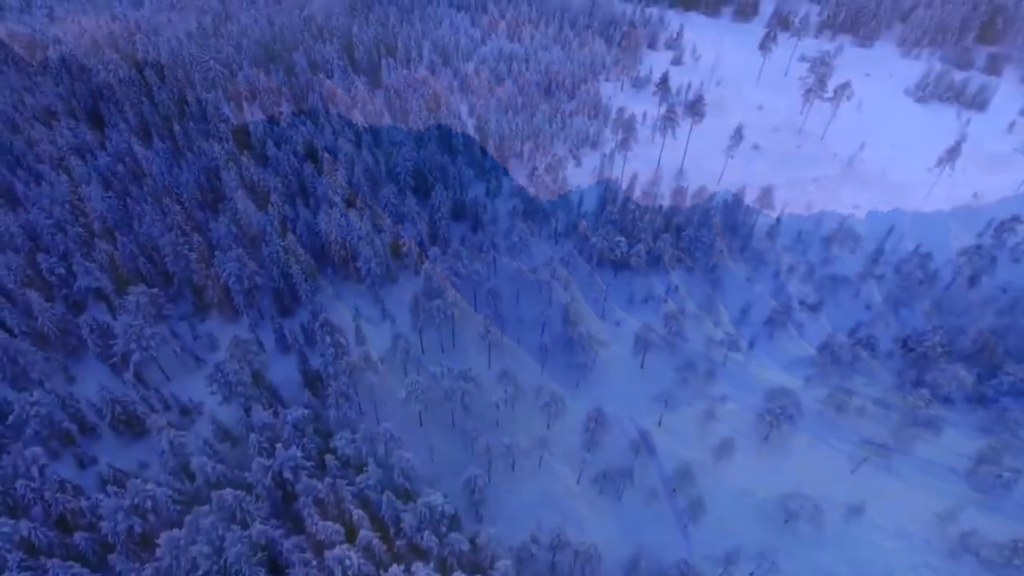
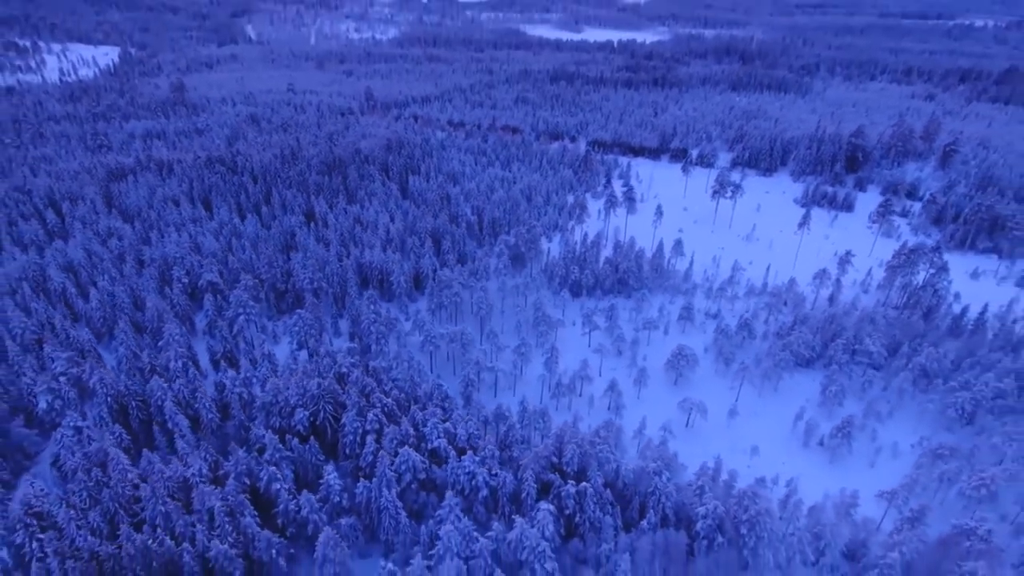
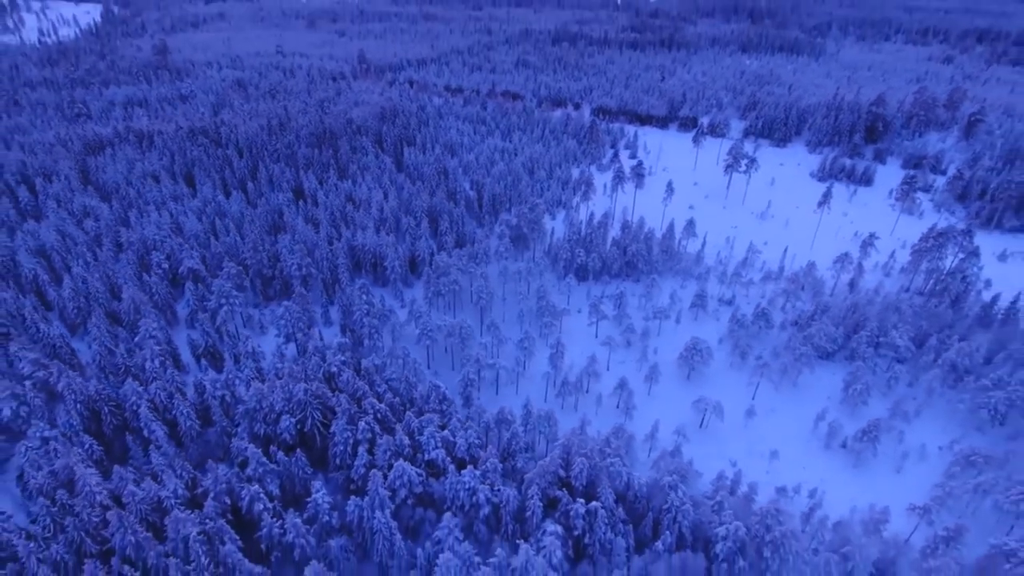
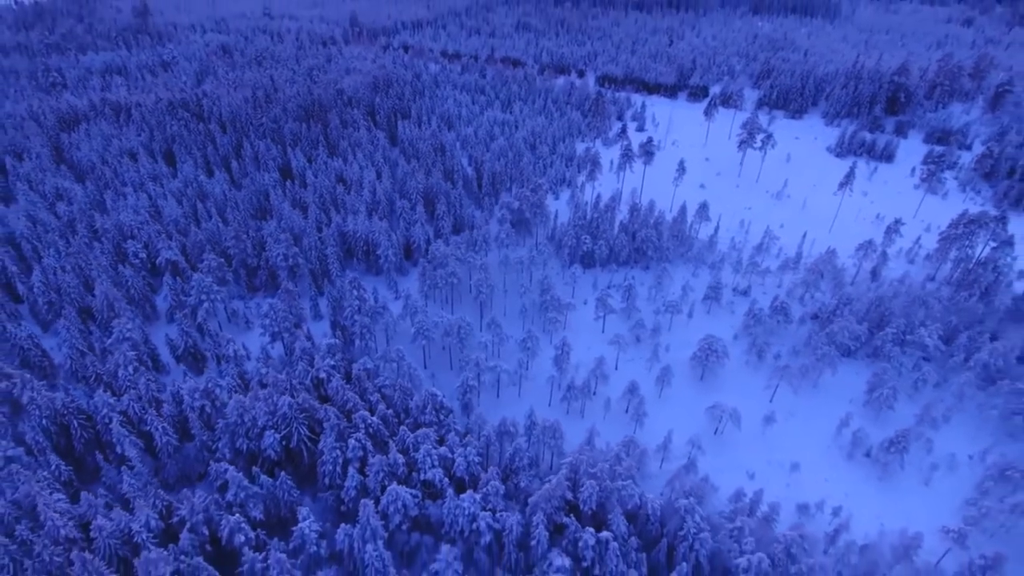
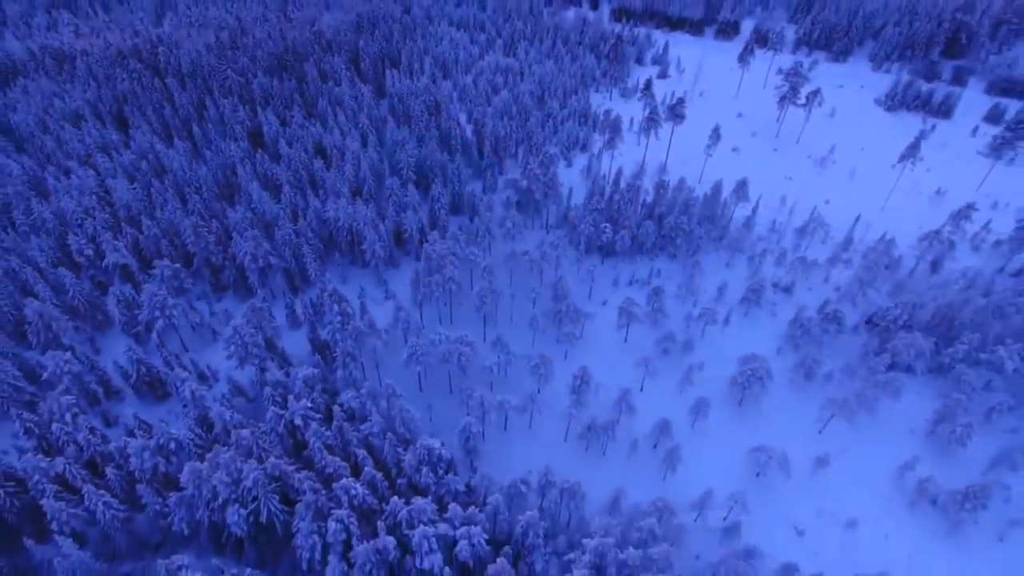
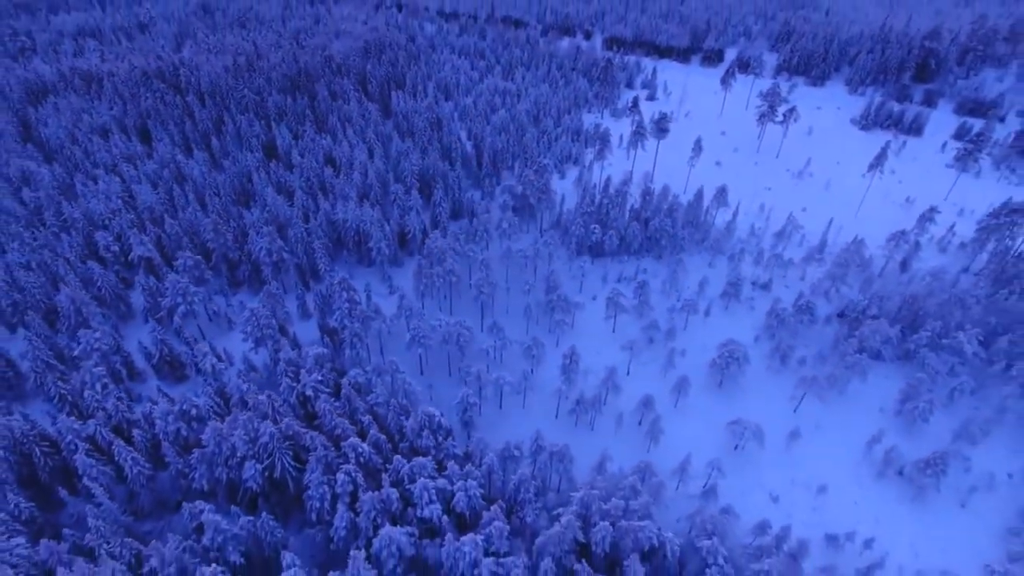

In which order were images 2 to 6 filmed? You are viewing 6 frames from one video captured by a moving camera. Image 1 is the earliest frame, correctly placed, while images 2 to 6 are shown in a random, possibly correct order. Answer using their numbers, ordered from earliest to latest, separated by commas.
5, 6, 4, 3, 2
